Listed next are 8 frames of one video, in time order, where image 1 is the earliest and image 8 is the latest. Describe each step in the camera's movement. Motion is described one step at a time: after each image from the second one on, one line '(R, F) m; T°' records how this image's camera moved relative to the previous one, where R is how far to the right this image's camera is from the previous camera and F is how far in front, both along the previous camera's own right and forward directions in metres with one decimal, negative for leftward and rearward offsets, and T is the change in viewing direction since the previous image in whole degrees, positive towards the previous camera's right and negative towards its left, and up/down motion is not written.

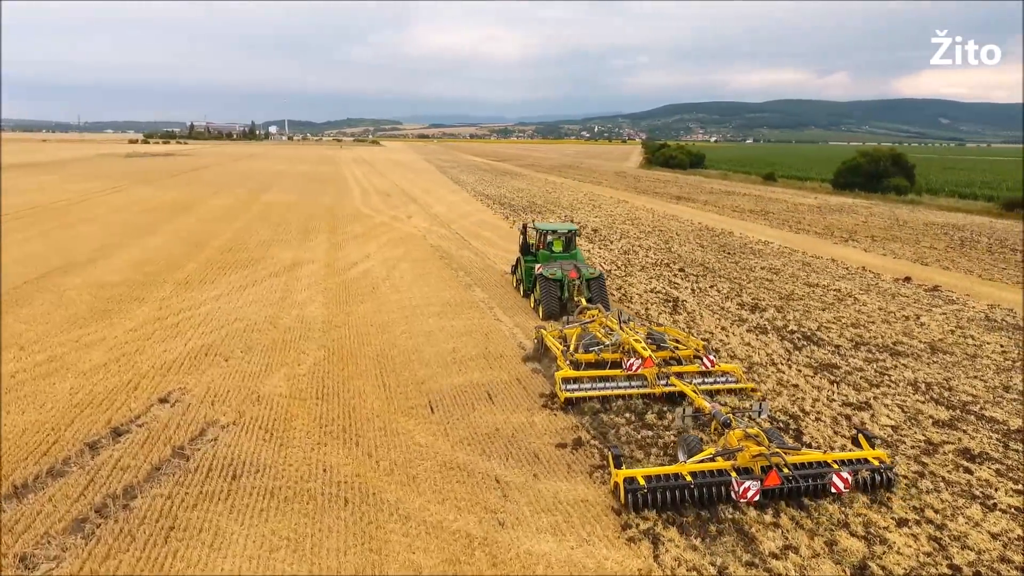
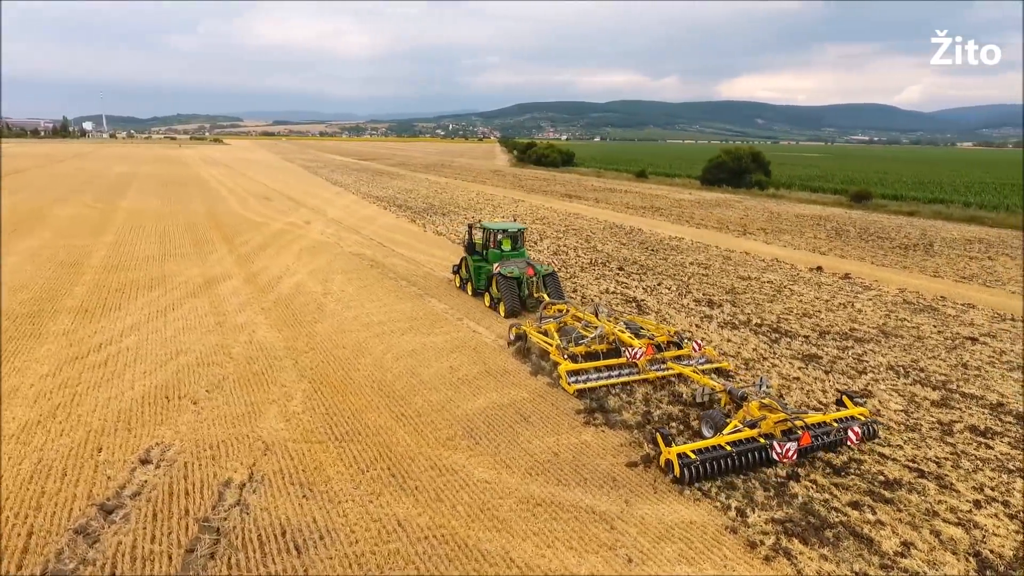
(-1.9, +0.7) m; +13°
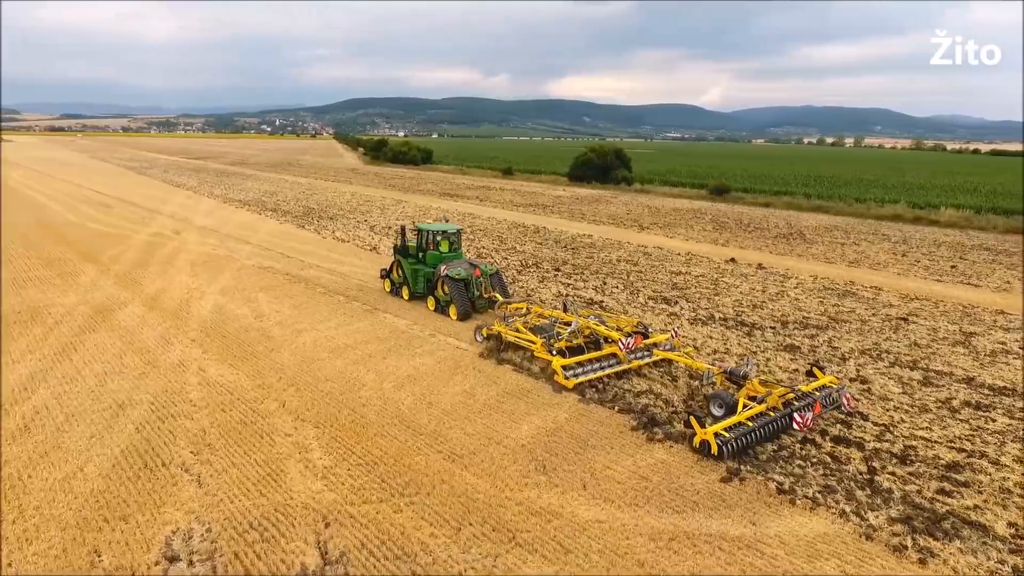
(-2.2, +0.9) m; +14°
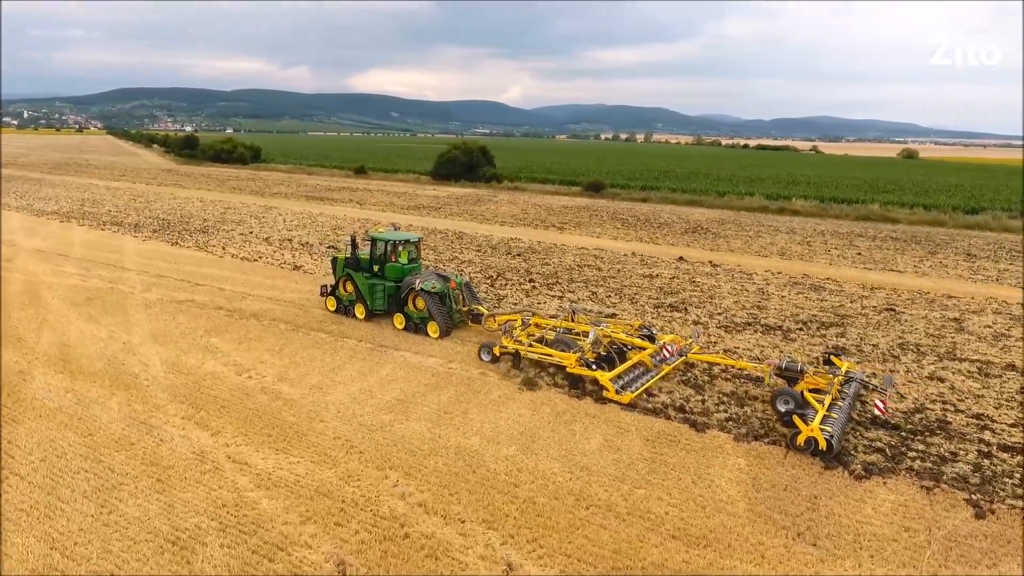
(-3.4, +1.9) m; +17°
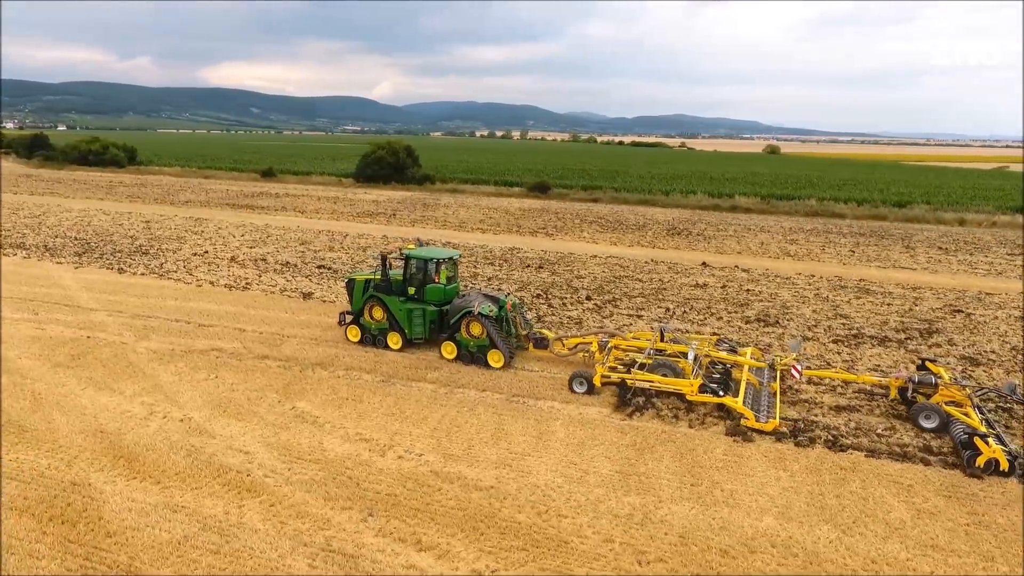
(-3.6, +1.8) m; +11°
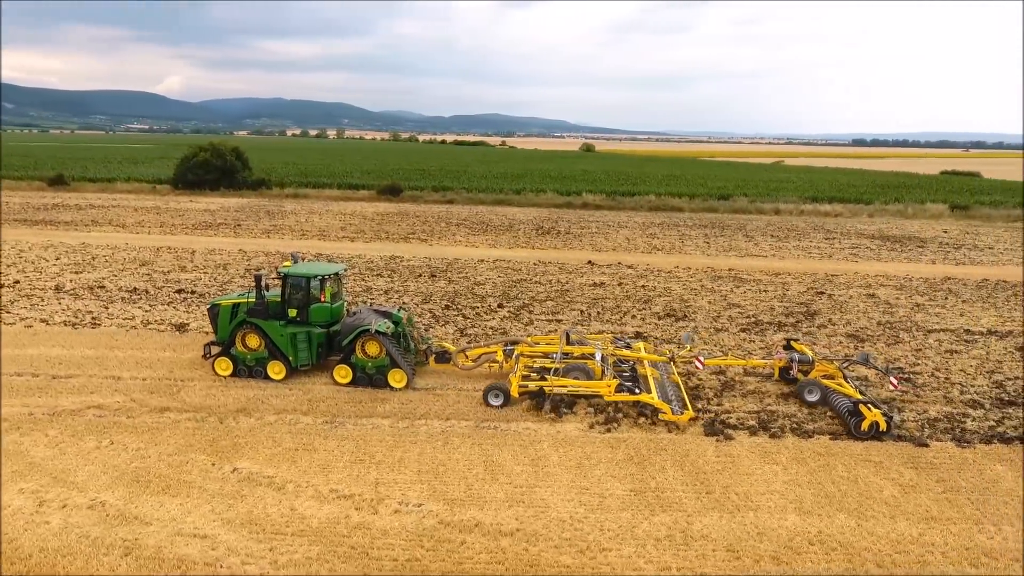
(-1.6, +0.7) m; +16°
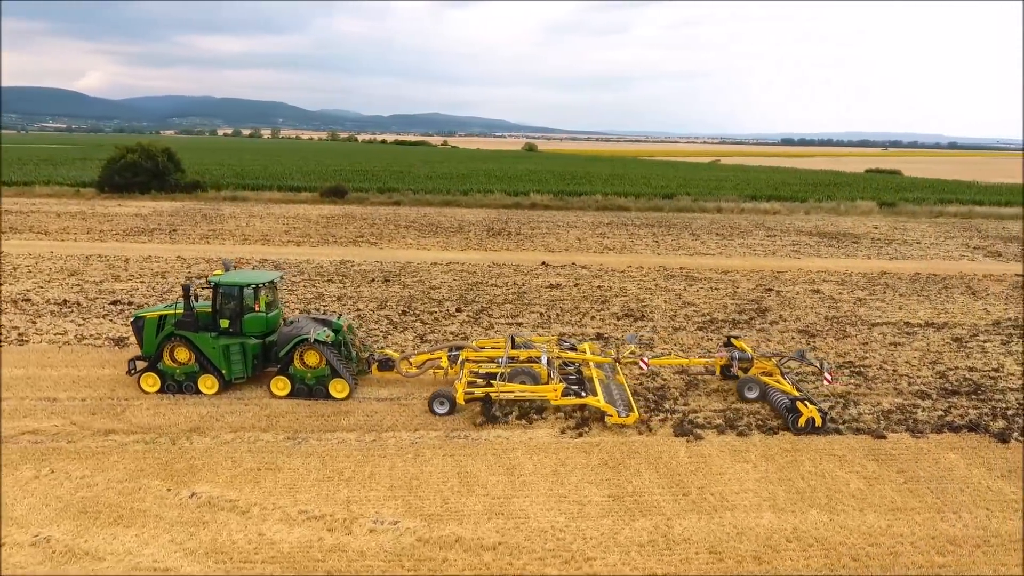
(-0.3, +0.1) m; +5°
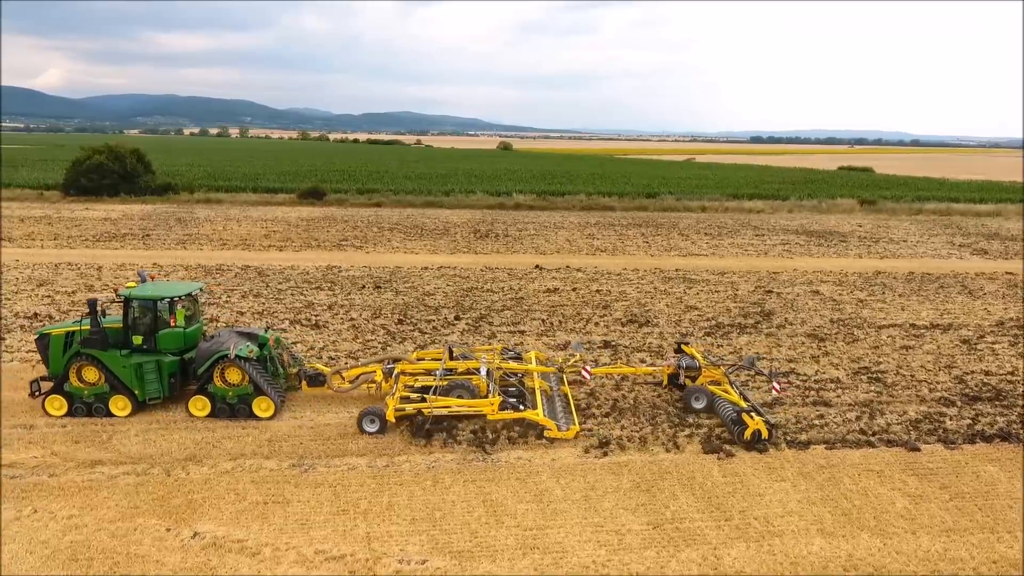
(-0.5, +0.4) m; +2°
